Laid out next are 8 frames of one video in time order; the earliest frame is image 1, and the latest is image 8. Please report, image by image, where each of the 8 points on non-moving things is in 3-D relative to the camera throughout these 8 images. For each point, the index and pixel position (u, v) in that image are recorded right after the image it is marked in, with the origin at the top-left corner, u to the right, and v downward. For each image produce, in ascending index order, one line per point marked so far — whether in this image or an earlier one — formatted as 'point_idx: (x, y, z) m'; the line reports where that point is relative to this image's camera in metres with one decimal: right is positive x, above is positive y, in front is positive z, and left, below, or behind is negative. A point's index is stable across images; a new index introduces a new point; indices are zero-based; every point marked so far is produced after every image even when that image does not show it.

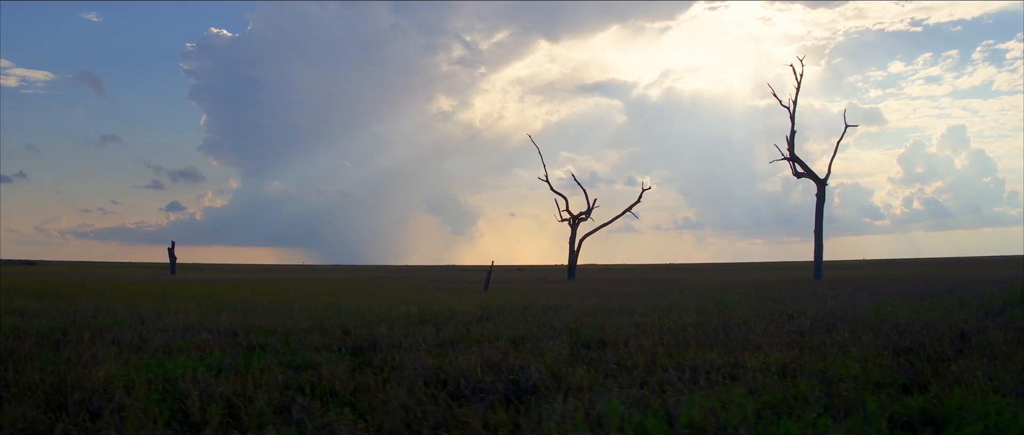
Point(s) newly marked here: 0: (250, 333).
0: (-4.1, -1.8, +10.4) m
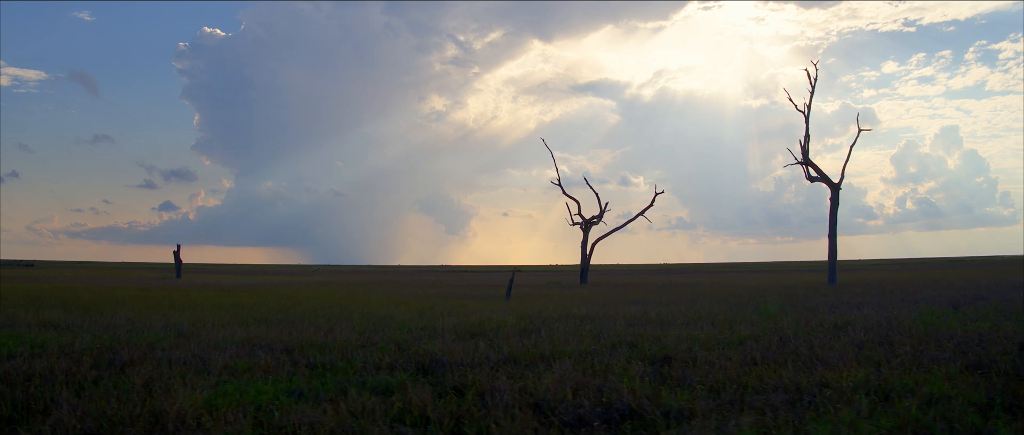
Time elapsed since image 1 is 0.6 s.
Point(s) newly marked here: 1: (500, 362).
0: (-3.2, -2.0, +10.1) m
1: (-0.2, -2.1, +9.2) m
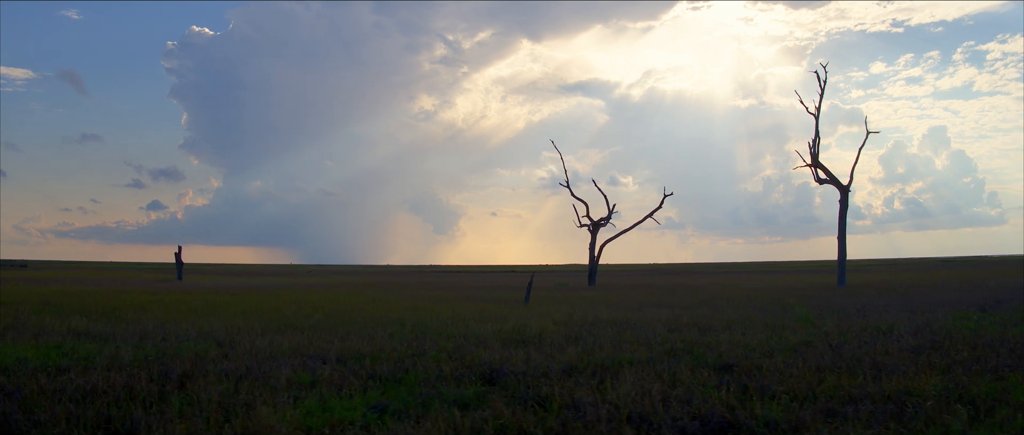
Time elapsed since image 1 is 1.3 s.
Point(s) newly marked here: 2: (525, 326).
0: (-2.3, -2.1, +9.8) m
1: (+0.7, -2.1, +9.0) m
2: (+0.3, -2.4, +14.3) m
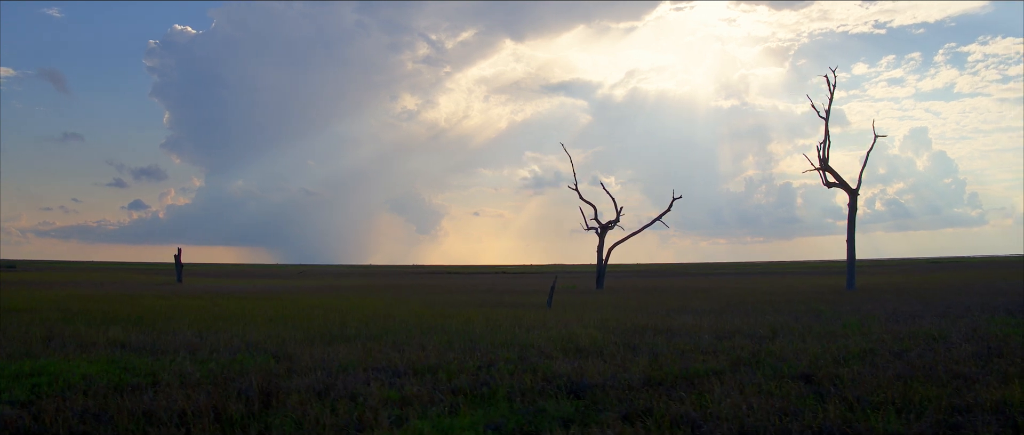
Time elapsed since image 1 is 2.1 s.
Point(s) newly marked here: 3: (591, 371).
0: (-1.2, -2.2, +9.5) m
1: (+1.8, -2.2, +8.7) m
2: (+1.3, -2.5, +14.1) m
3: (+1.2, -2.3, +10.0) m
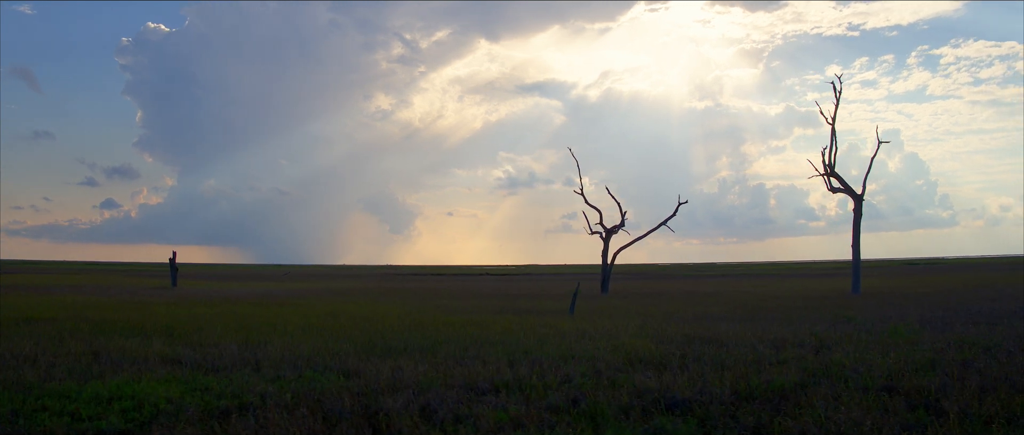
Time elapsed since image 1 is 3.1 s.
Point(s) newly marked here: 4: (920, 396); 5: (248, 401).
0: (0.0, -2.4, +9.3) m
1: (+3.0, -2.4, +8.6) m
2: (+2.4, -2.7, +13.9) m
3: (+2.4, -2.5, +9.8) m
4: (+5.7, -2.4, +8.9) m
5: (-3.2, -2.2, +8.0) m
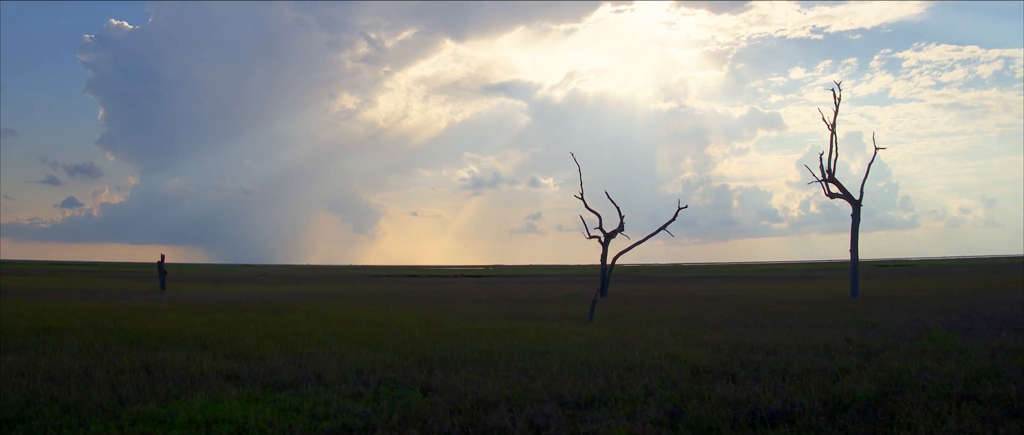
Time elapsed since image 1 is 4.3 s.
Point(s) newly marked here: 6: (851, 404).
0: (+1.2, -2.6, +9.2) m
1: (+4.3, -2.6, +8.6) m
2: (+3.5, -2.9, +13.9) m
3: (+3.6, -2.7, +9.8) m
4: (+6.9, -2.6, +9.0) m
5: (-1.9, -2.4, +7.8) m
6: (+4.9, -2.6, +9.3) m
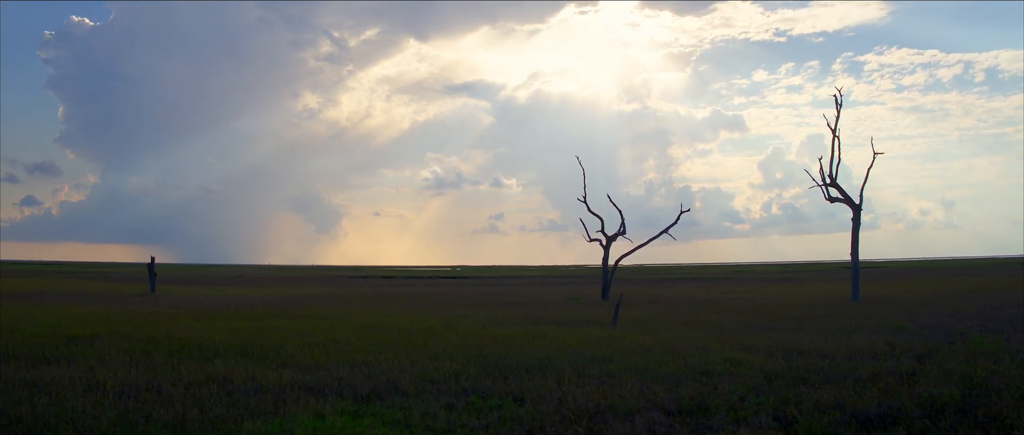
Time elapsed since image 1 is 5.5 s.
0: (+2.7, -2.7, +9.1) m
1: (+5.8, -2.7, +8.6) m
2: (+4.7, -3.0, +13.9) m
3: (+5.1, -2.8, +9.8) m
4: (+8.4, -2.7, +9.2) m
5: (-0.4, -2.5, +7.6) m
6: (+6.3, -2.7, +9.4) m
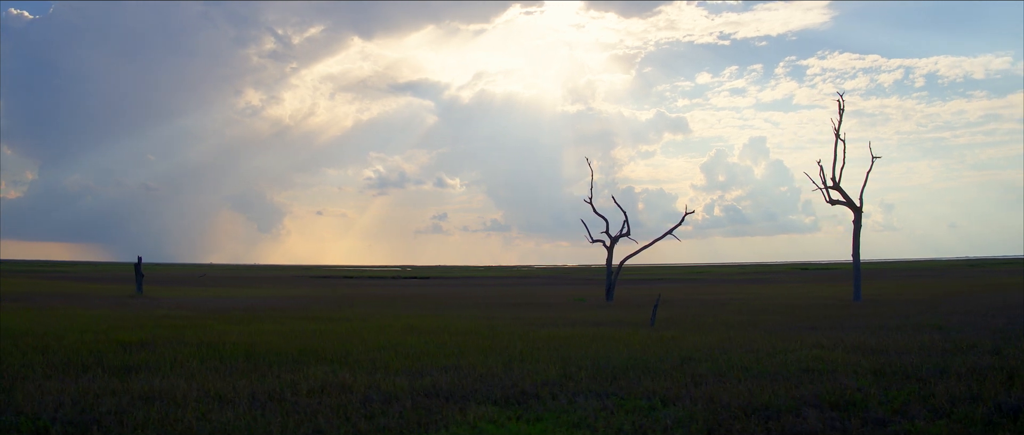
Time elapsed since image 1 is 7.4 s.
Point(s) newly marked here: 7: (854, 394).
0: (+4.9, -2.7, +9.1) m
1: (+8.1, -2.7, +8.8) m
2: (+6.7, -3.0, +14.0) m
3: (+7.3, -2.8, +9.9) m
4: (+10.6, -2.7, +9.5) m
5: (+2.0, -2.5, +7.4) m
6: (+8.6, -2.7, +9.6) m
7: (+5.4, -2.7, +10.1) m
